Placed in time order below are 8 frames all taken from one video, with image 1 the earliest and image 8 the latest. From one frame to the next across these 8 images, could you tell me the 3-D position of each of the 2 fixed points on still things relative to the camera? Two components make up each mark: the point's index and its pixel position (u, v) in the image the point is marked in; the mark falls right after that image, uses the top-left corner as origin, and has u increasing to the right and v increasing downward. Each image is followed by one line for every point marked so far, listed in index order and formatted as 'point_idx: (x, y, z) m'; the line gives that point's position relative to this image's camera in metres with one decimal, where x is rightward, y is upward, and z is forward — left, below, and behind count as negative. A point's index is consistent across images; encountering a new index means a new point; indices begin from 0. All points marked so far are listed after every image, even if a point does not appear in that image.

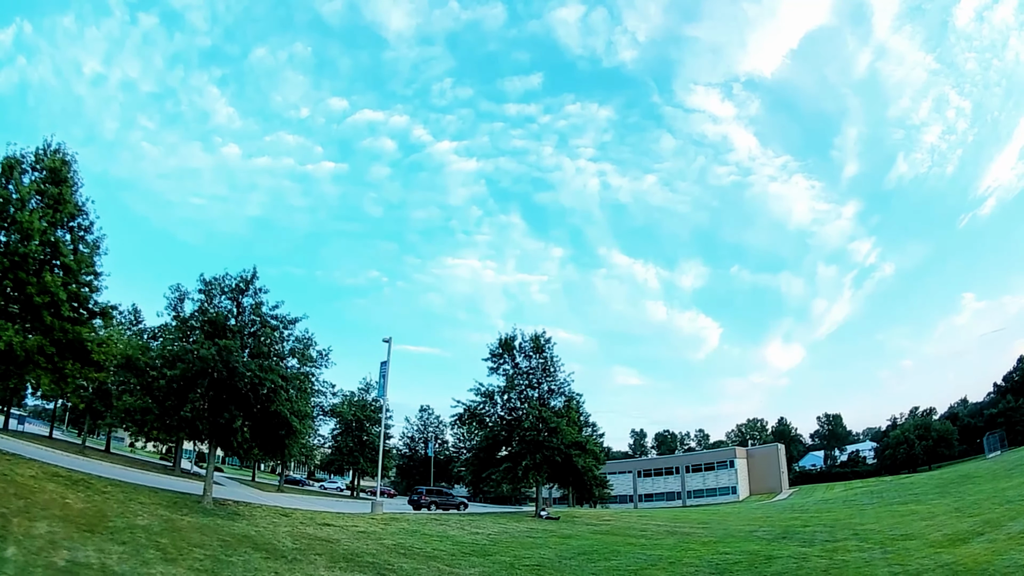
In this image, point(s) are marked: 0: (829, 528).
0: (+7.9, -5.8, +16.2) m
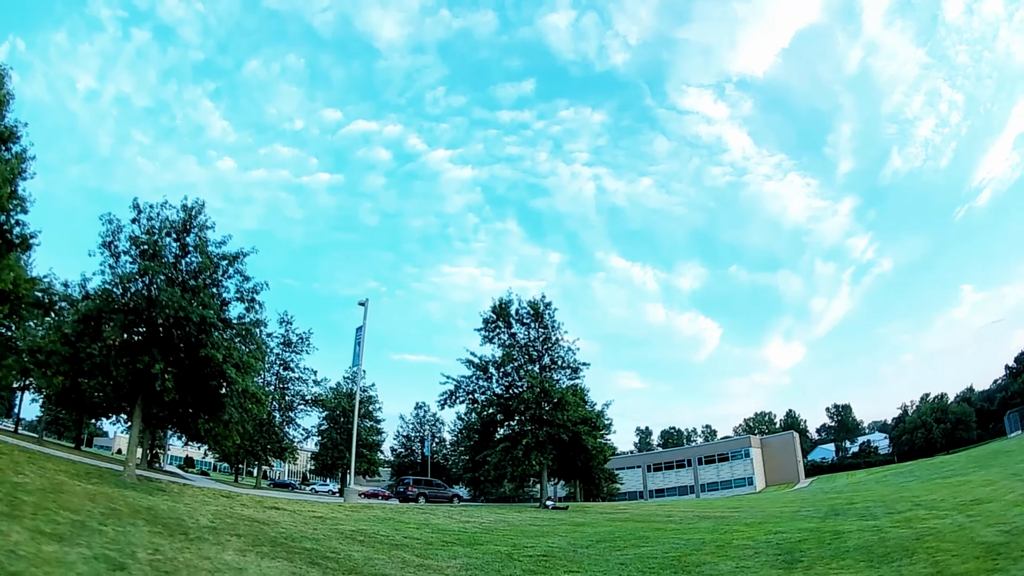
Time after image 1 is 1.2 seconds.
0: (+8.0, -4.6, +14.0) m
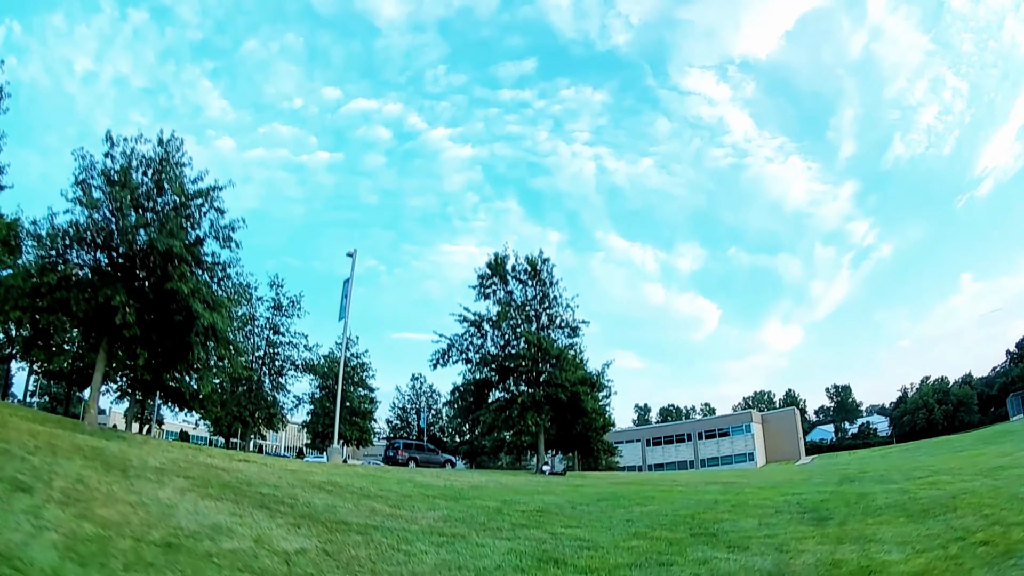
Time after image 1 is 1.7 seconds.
0: (+7.9, -3.7, +13.4) m
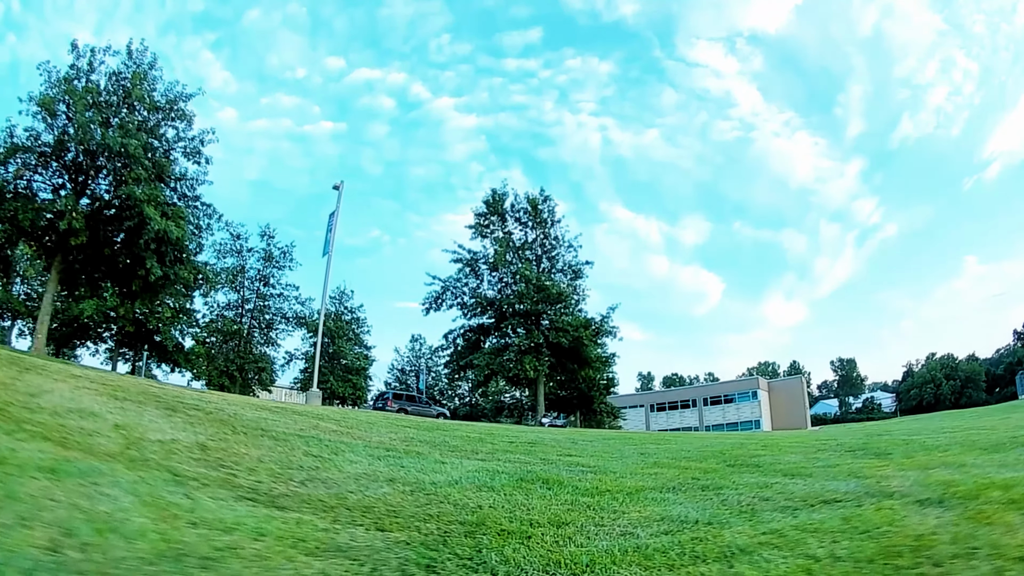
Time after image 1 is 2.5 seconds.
0: (+7.8, -2.6, +12.4) m
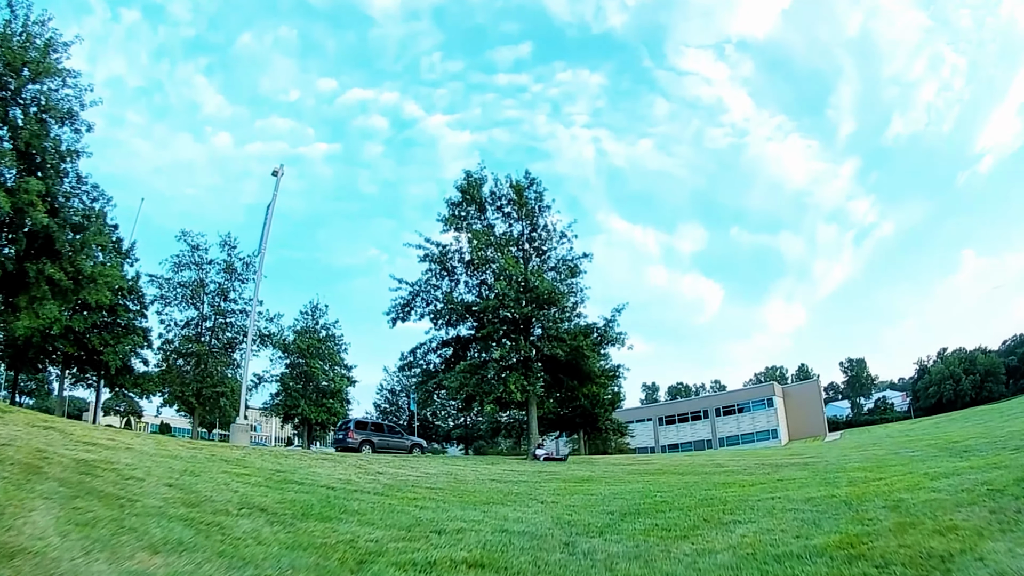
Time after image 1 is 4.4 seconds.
0: (+7.7, -2.3, +10.1) m
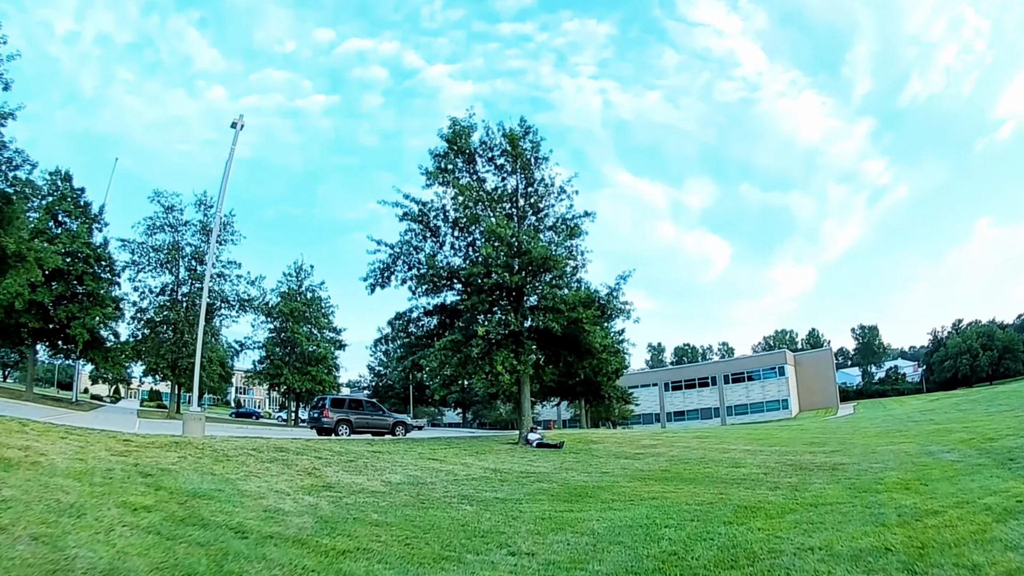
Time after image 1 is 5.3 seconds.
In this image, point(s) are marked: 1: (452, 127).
0: (+7.5, -2.0, +8.7) m
1: (-1.3, +3.5, +14.3) m
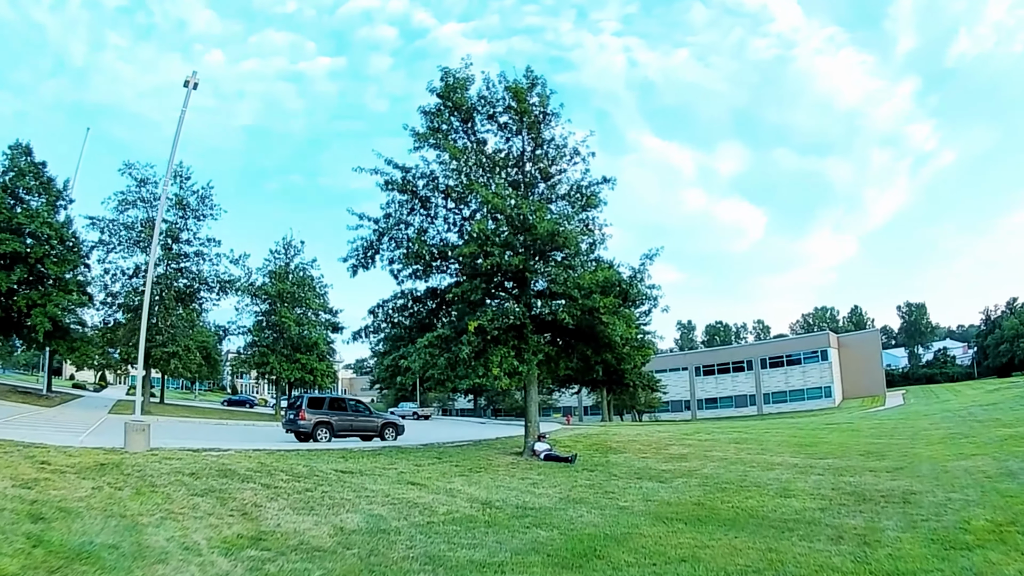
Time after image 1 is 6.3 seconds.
0: (+7.3, -2.0, +6.3) m
1: (-1.2, +3.8, +12.1) m
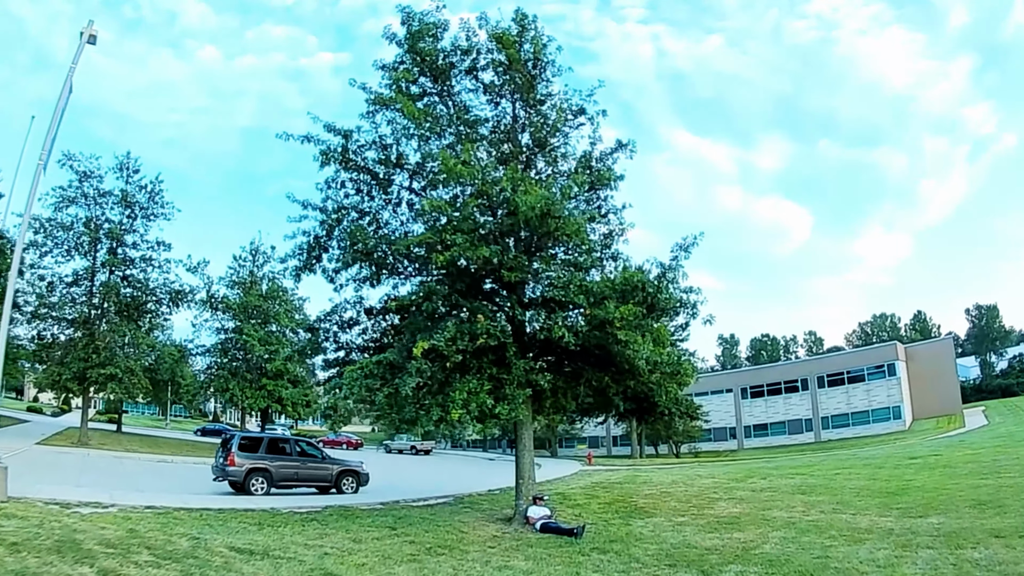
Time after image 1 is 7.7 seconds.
0: (+6.8, -1.9, +2.9) m
1: (-1.4, +3.7, +9.3) m
